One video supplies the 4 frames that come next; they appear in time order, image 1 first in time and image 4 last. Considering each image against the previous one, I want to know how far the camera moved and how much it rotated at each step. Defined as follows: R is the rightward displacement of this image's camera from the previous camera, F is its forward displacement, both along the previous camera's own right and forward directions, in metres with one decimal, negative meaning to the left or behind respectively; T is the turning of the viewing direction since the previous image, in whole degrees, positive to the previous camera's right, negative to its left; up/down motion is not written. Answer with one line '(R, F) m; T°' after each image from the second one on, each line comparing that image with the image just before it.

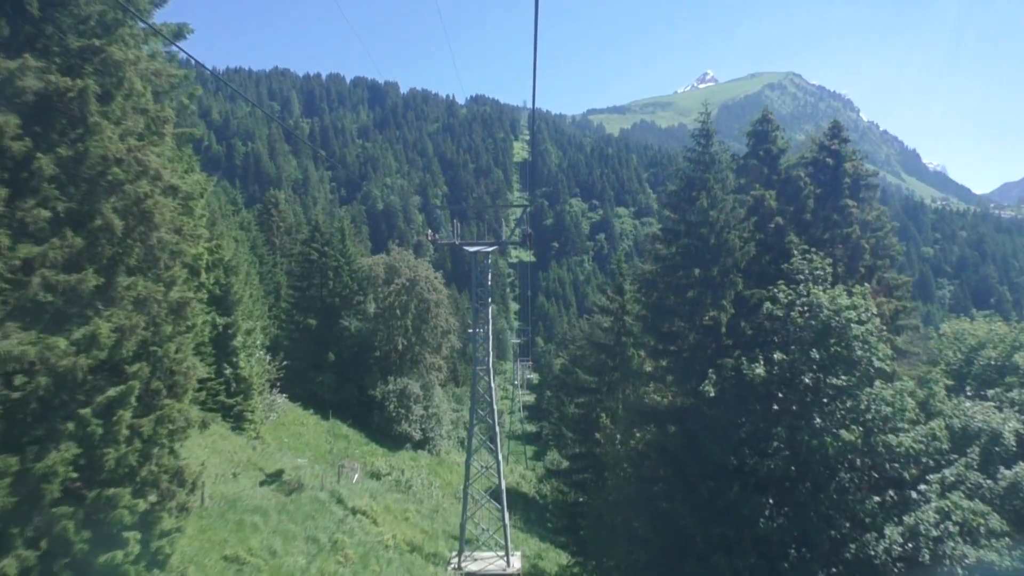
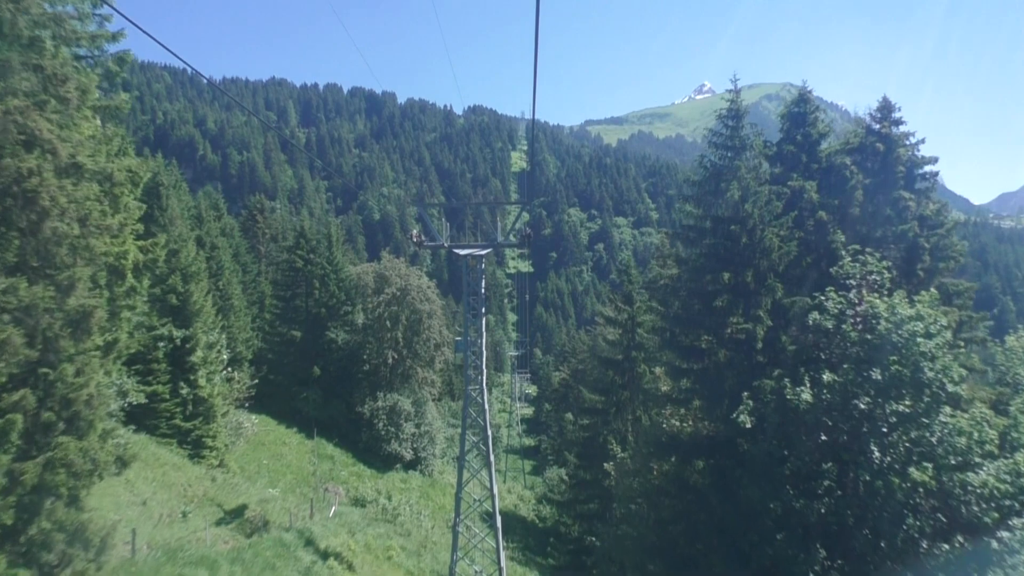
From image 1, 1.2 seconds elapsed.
(0.0, +3.3) m; 0°
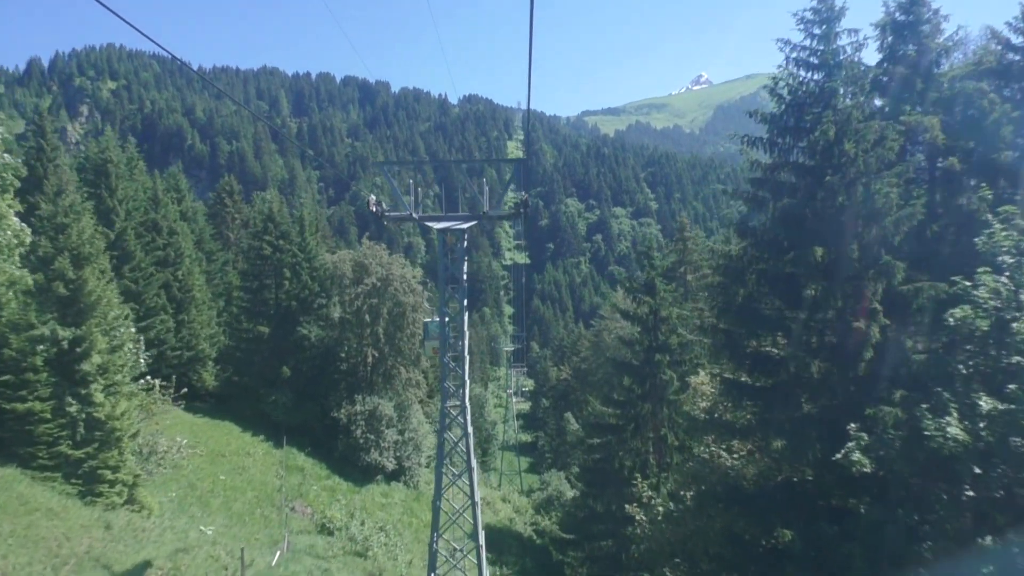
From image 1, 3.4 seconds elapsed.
(+0.1, +5.7) m; 0°
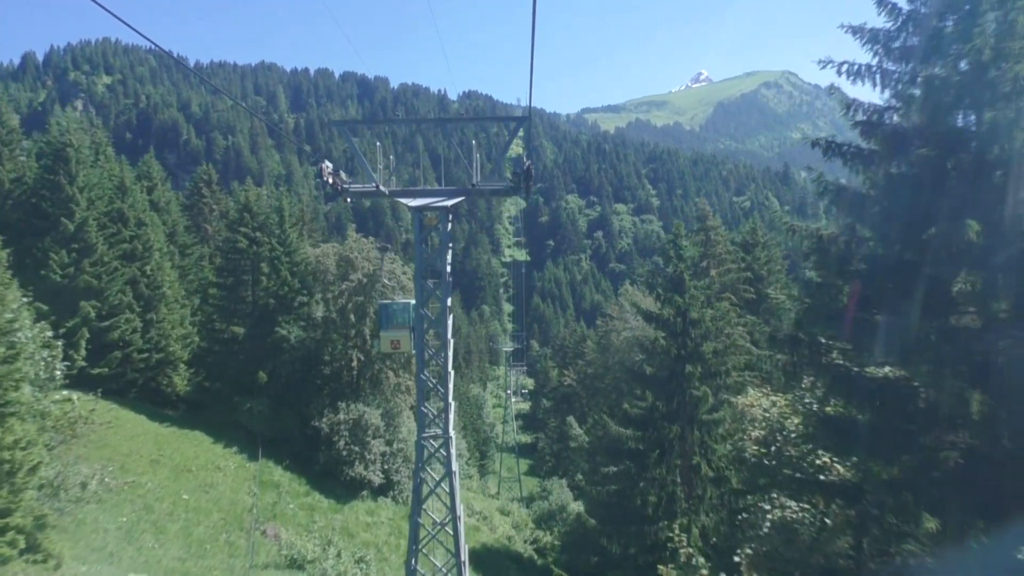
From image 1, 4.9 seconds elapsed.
(0.0, +4.1) m; 0°
